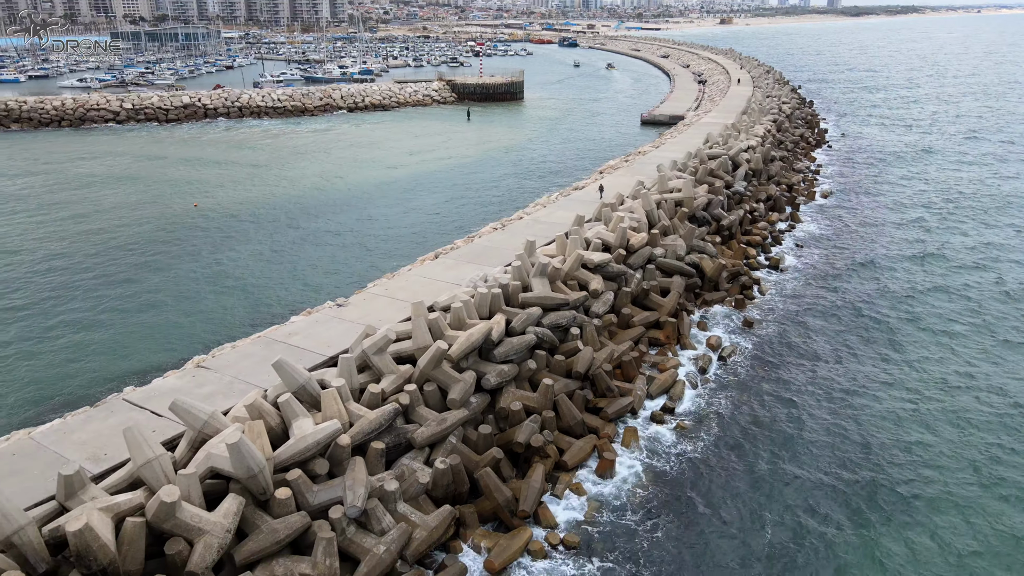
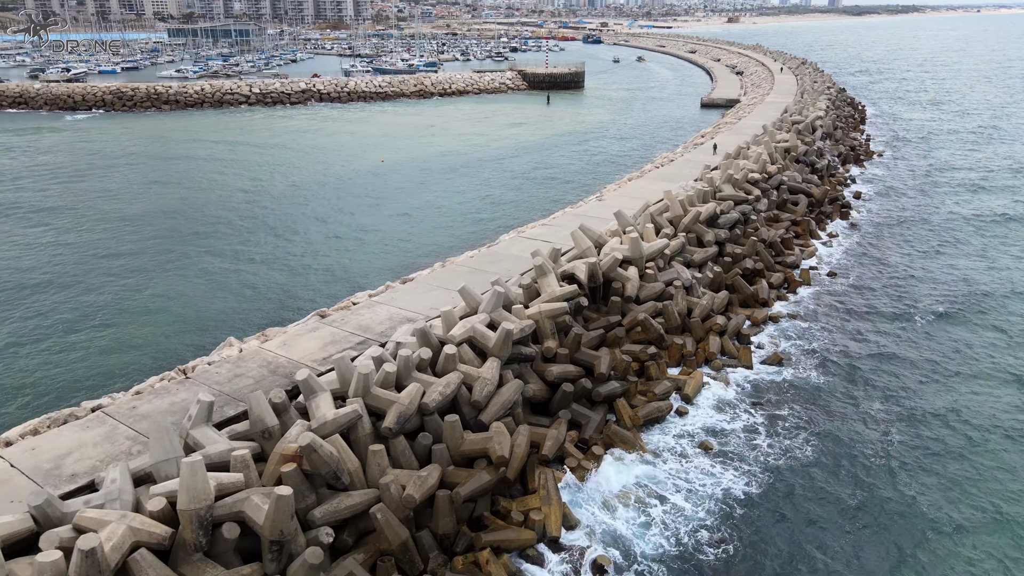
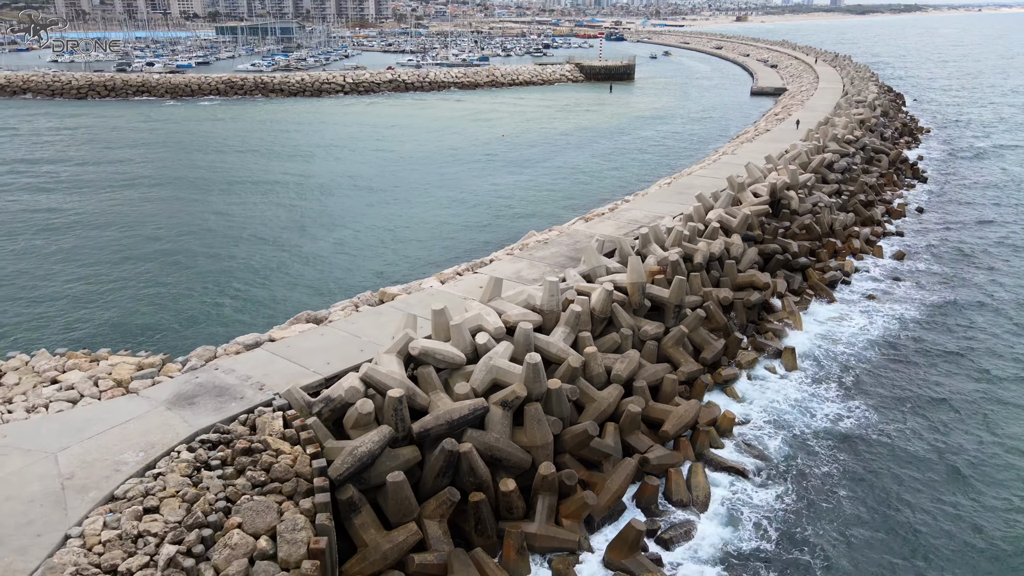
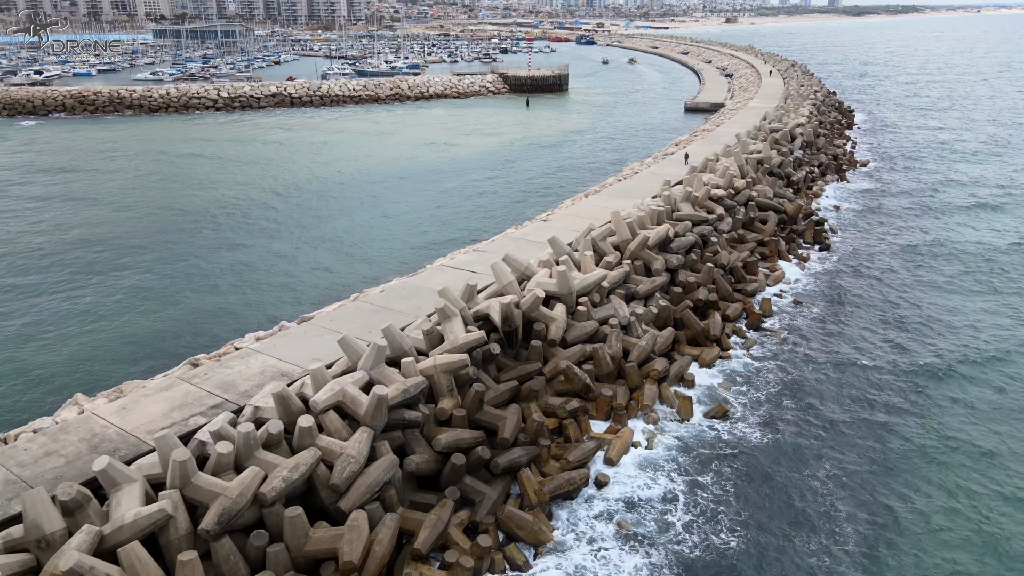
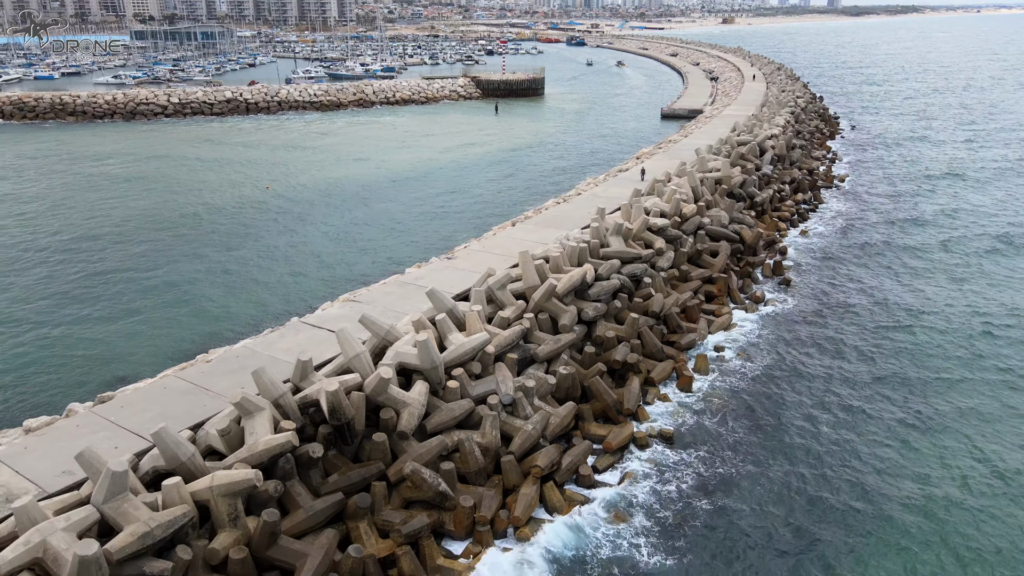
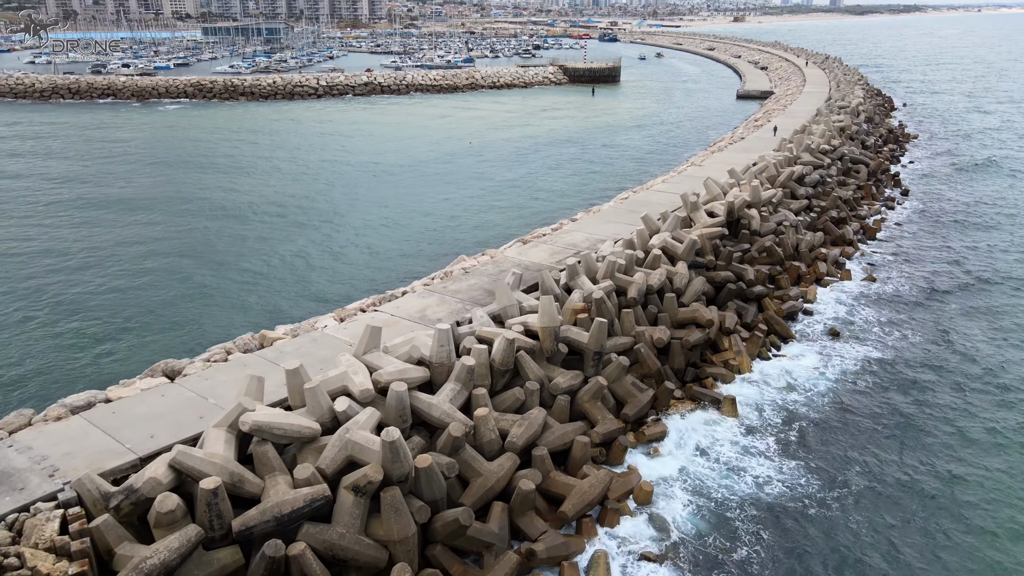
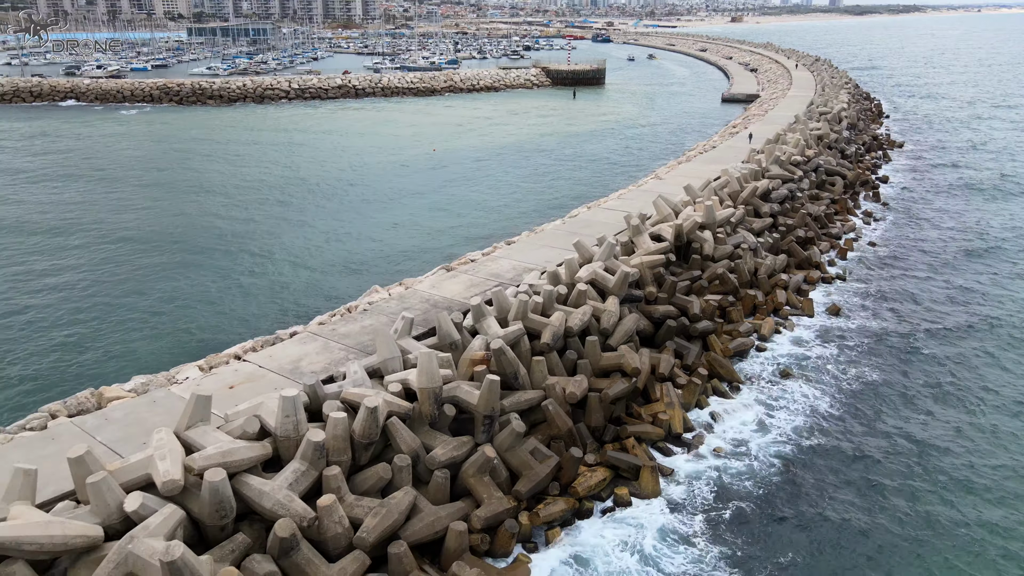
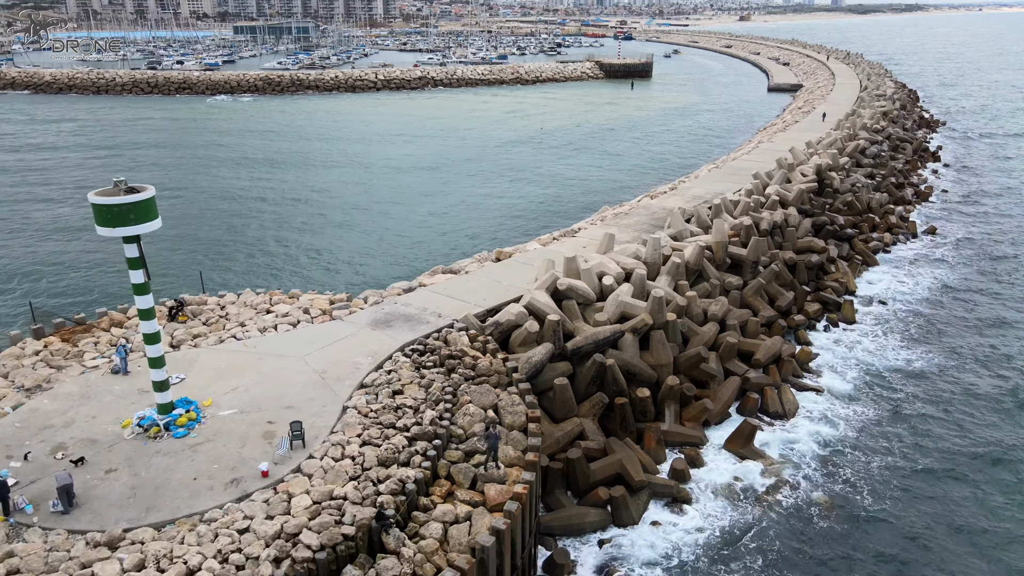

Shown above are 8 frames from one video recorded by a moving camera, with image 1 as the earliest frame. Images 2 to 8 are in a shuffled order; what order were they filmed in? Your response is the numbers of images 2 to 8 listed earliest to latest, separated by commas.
5, 4, 2, 7, 6, 3, 8
